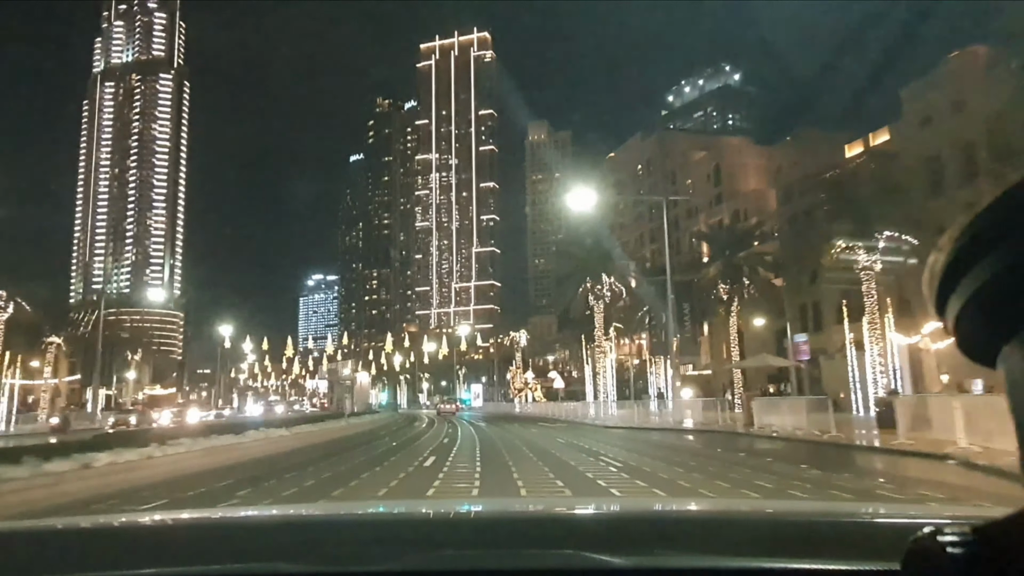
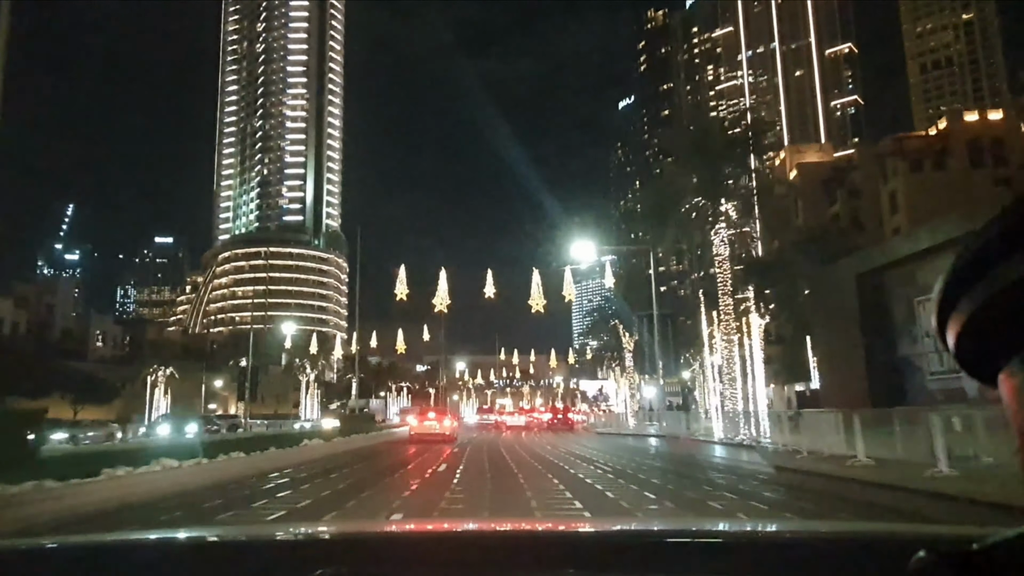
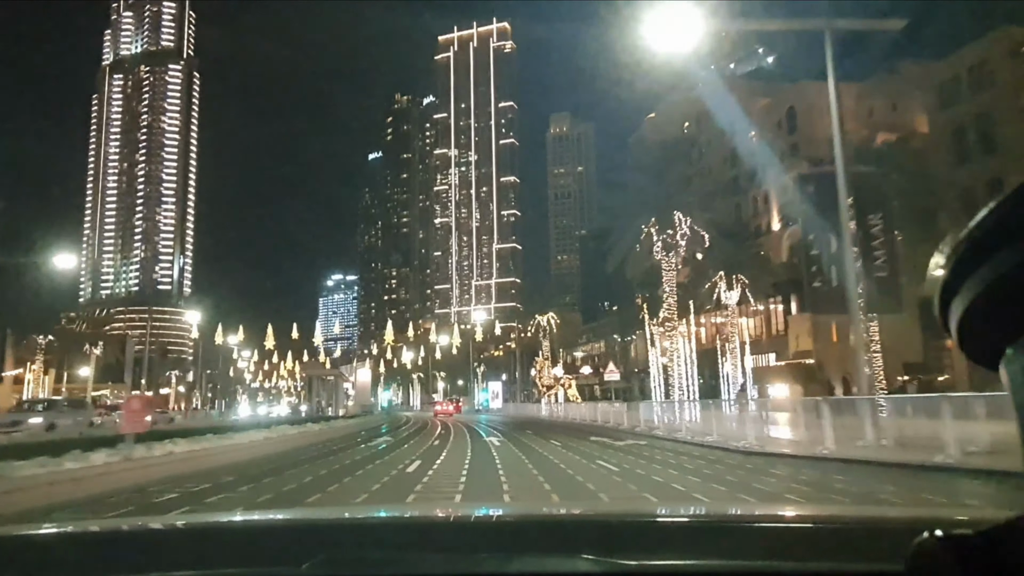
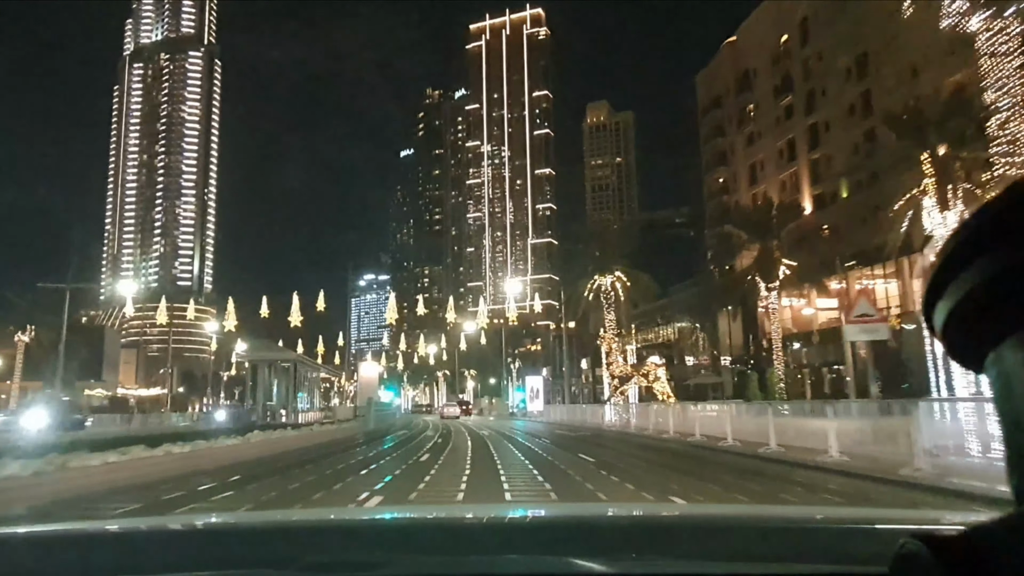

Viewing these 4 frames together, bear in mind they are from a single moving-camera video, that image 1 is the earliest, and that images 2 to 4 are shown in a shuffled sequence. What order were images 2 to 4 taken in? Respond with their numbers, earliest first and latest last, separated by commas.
3, 4, 2
